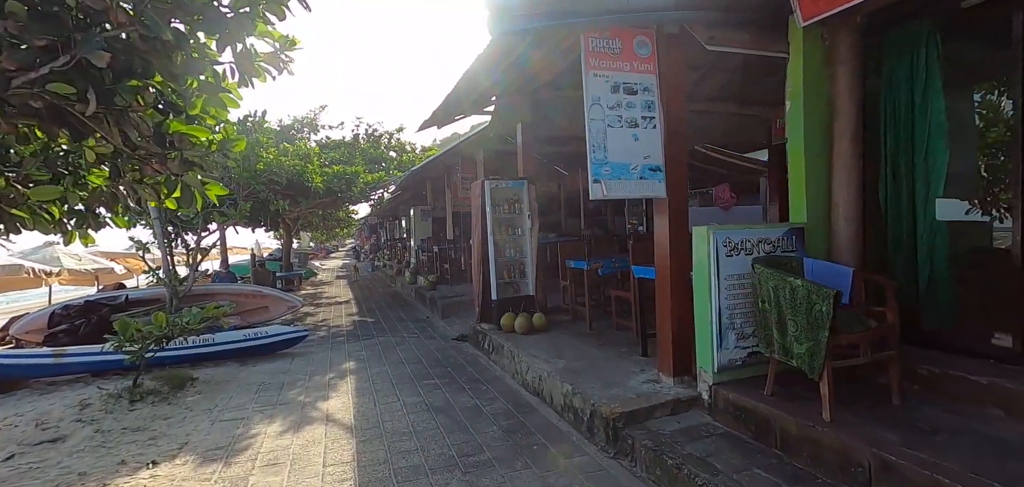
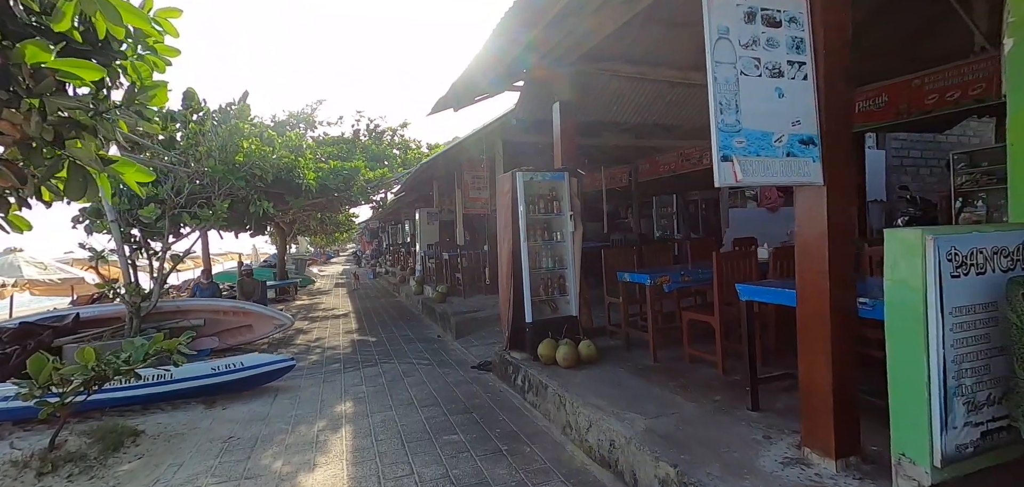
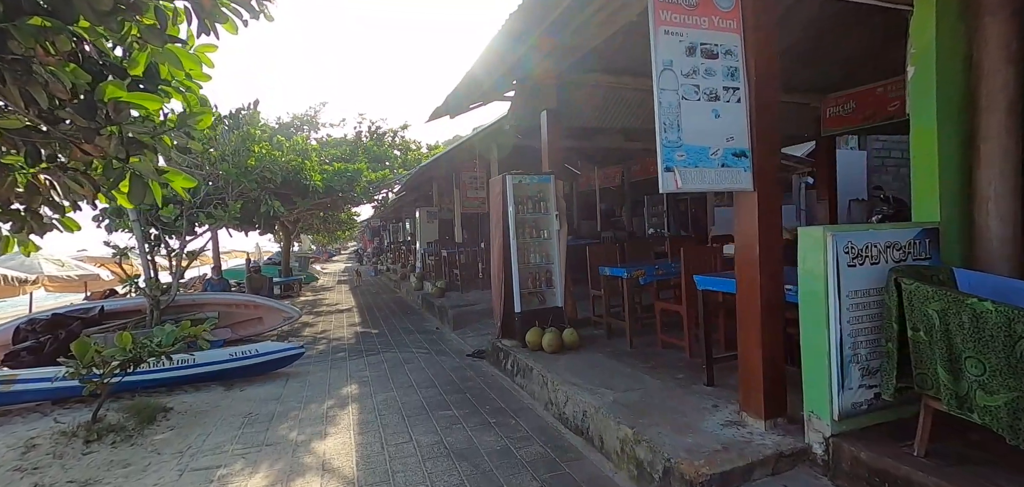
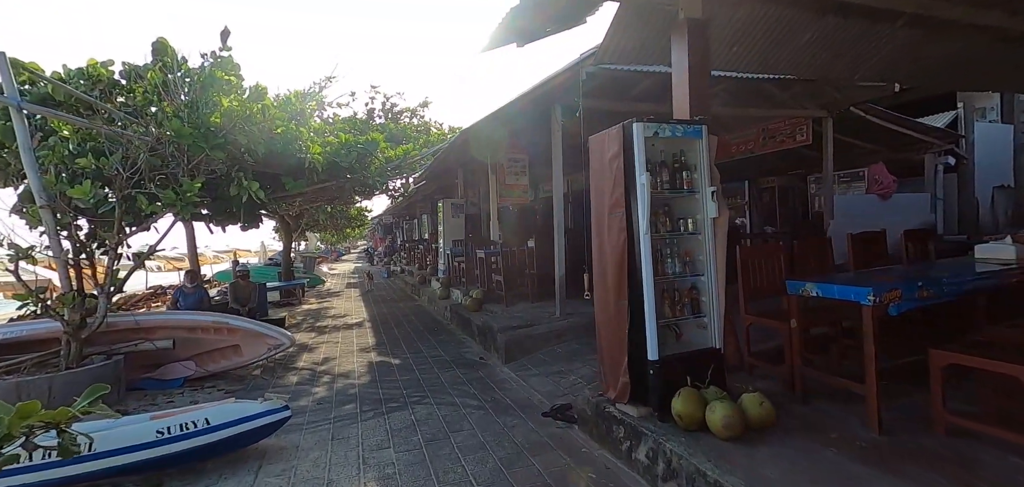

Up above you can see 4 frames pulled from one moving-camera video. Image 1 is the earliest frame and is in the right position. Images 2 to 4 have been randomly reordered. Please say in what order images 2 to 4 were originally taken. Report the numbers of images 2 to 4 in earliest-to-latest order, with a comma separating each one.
3, 2, 4
